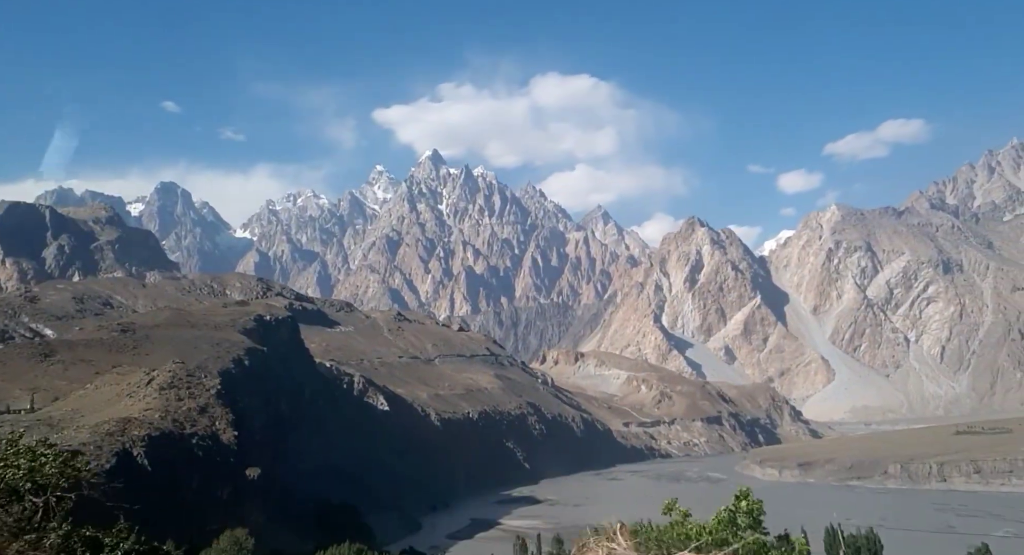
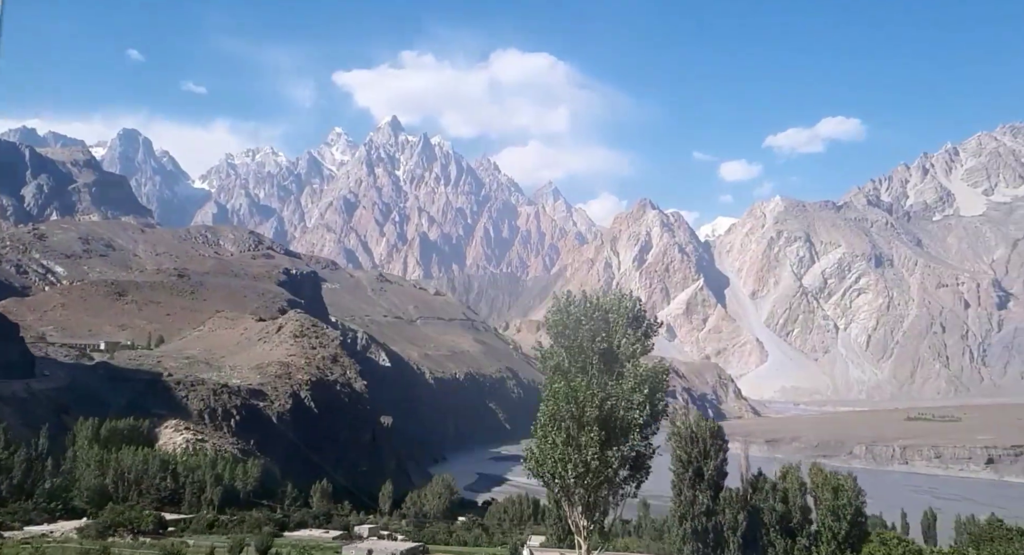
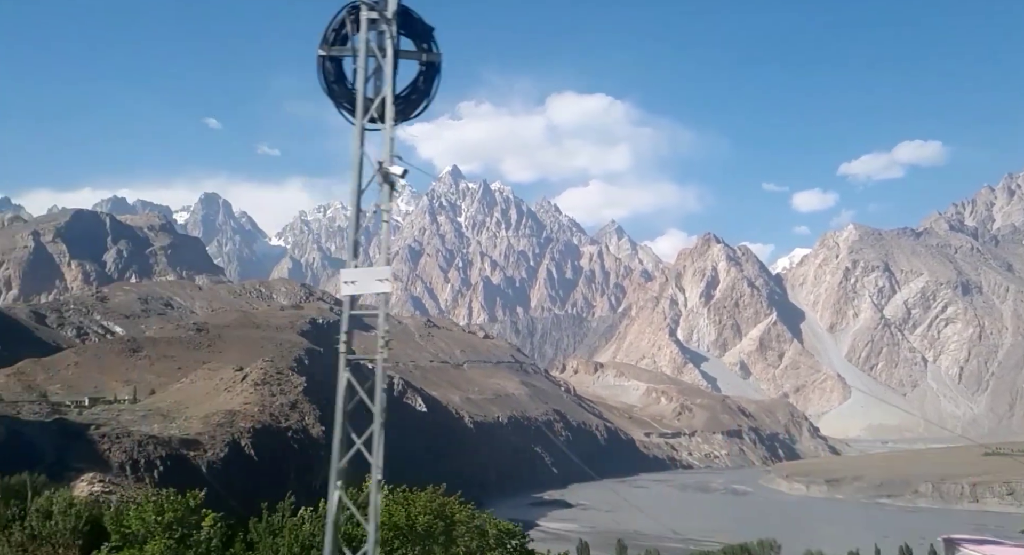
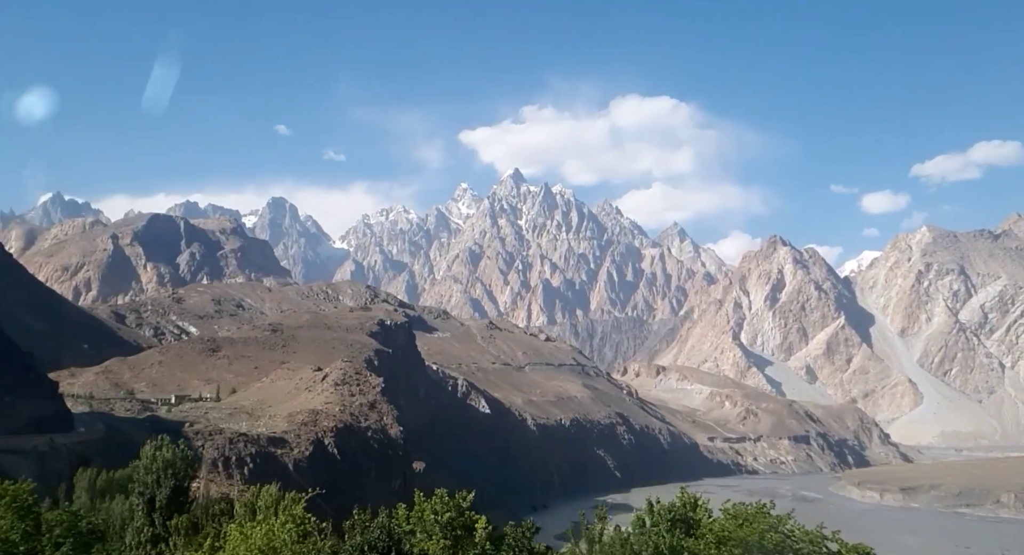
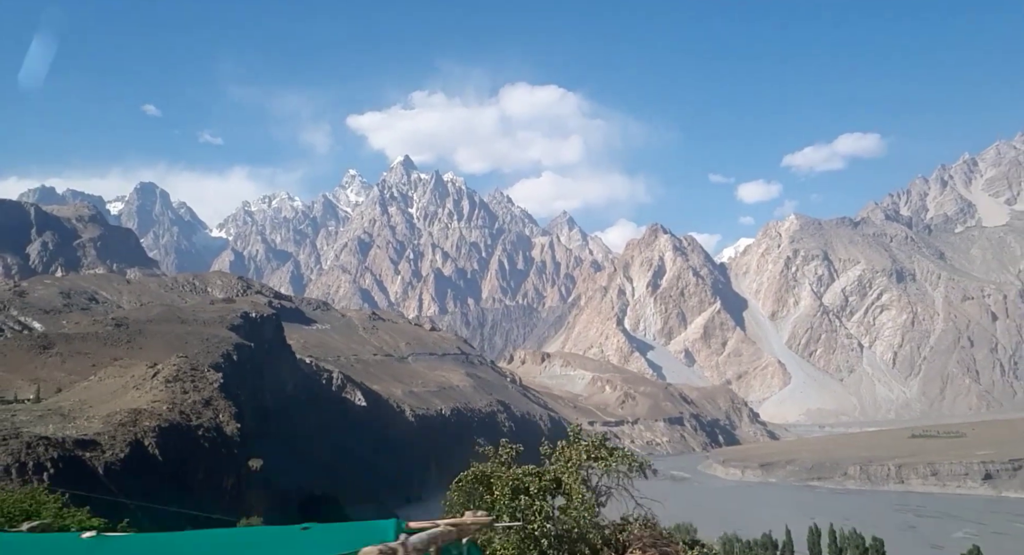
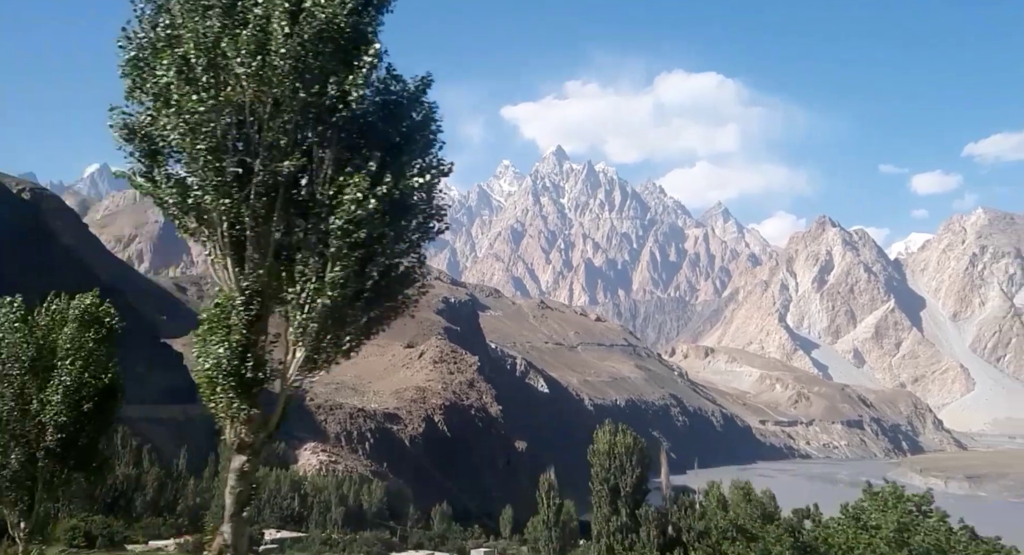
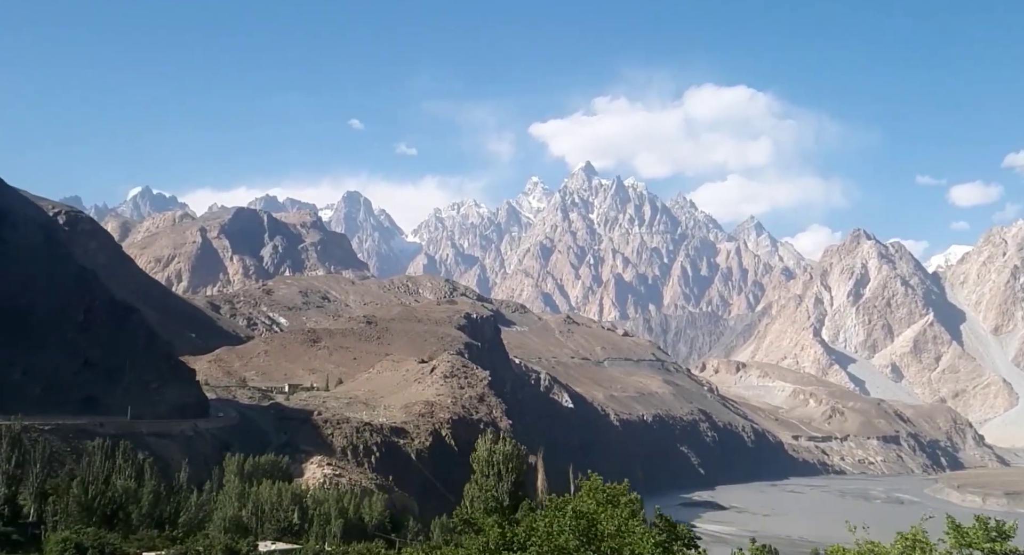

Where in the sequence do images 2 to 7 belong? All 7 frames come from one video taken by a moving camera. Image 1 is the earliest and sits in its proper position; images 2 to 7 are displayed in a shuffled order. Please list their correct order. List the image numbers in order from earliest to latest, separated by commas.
5, 3, 4, 7, 6, 2
